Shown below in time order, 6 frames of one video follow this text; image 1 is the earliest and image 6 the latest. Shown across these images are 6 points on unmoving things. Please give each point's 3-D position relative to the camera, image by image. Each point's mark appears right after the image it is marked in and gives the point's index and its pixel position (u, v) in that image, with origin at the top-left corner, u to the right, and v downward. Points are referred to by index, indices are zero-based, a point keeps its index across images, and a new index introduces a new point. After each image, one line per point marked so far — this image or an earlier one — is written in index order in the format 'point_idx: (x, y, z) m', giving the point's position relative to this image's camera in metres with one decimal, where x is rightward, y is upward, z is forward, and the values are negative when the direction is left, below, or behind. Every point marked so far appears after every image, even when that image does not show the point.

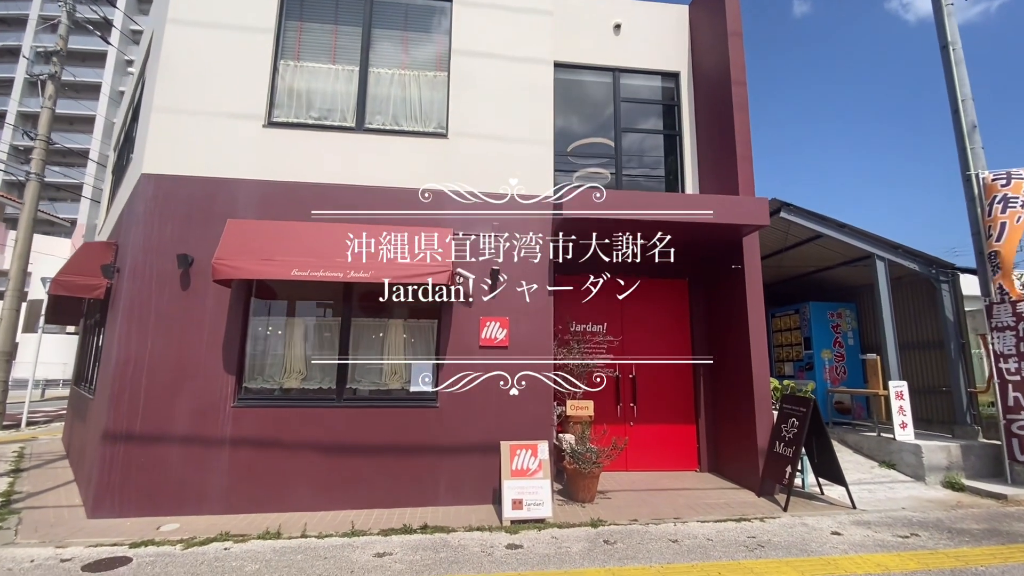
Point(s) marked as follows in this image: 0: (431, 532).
0: (-0.8, -2.5, +4.9) m
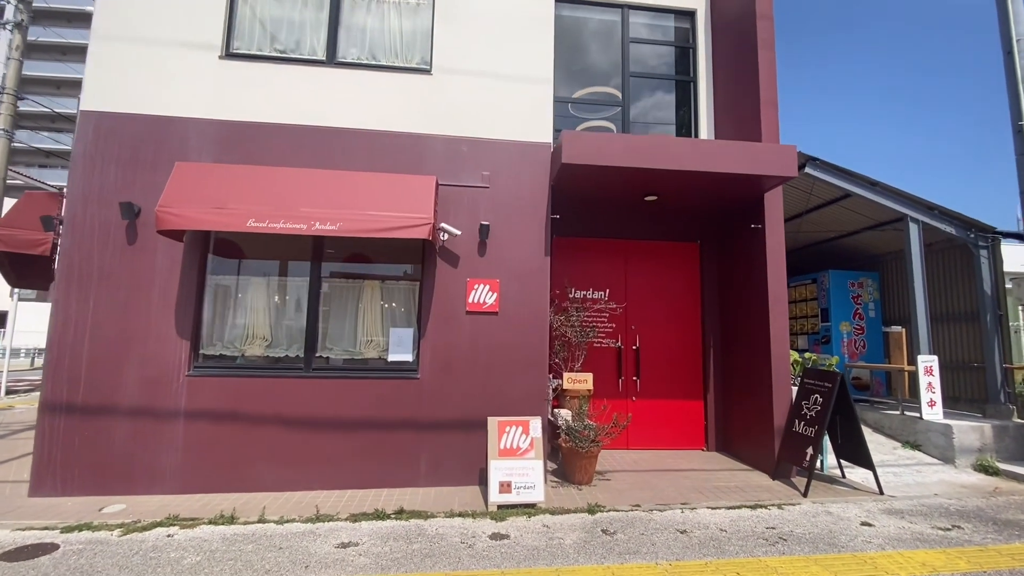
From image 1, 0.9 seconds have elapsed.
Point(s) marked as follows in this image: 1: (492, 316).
0: (-0.9, -2.1, +4.3) m
1: (-0.3, -0.3, +5.3) m
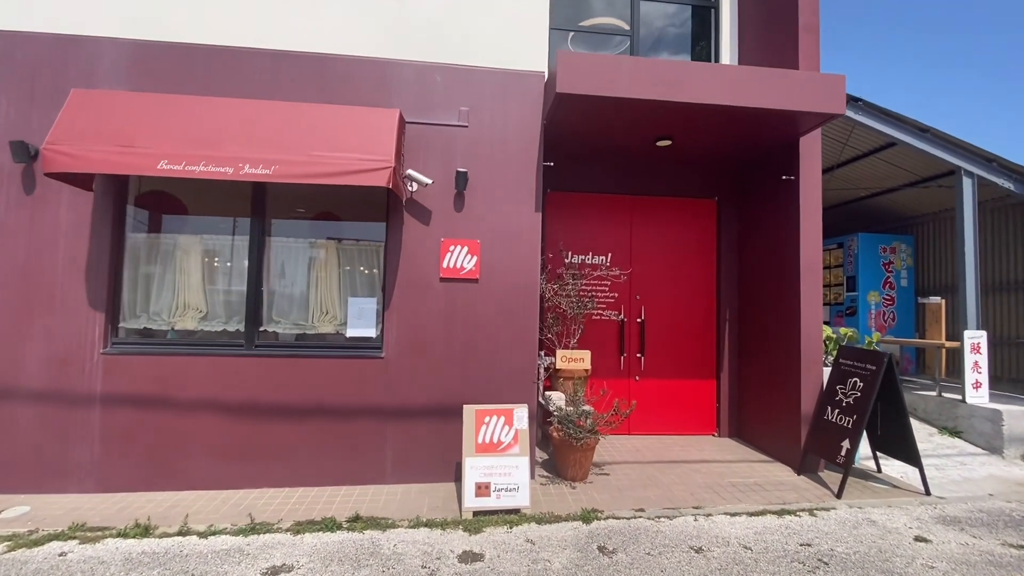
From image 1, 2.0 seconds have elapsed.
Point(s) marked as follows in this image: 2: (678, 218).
0: (-1.1, -1.8, +3.5) m
1: (-0.4, 0.0, +4.5) m
2: (+2.0, +0.9, +5.9) m
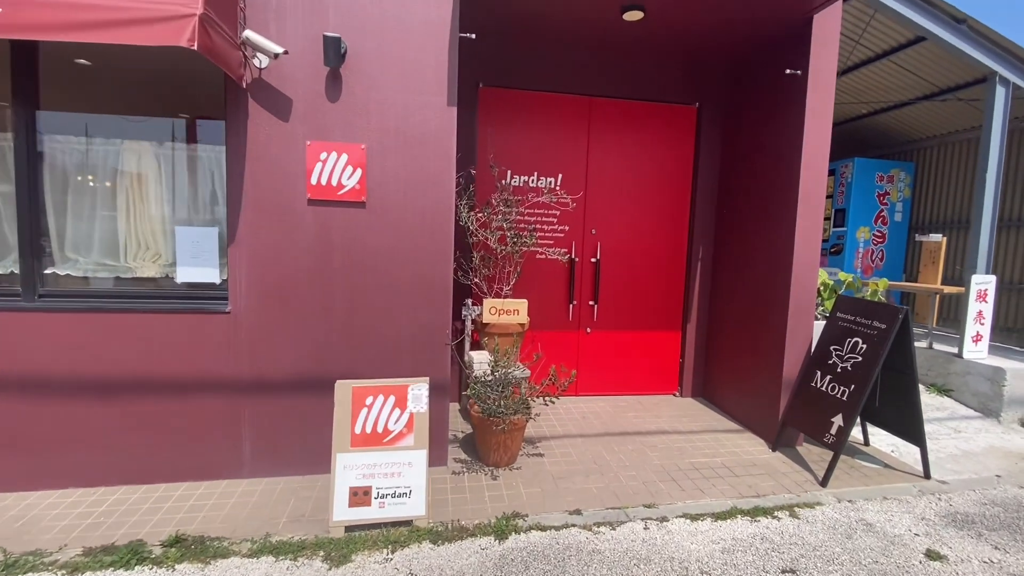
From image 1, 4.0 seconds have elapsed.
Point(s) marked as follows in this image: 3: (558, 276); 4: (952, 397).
0: (-1.7, -1.4, +2.5) m
1: (-1.1, +0.5, +3.2) m
2: (+1.3, +1.5, +4.6) m
3: (+0.4, +0.1, +4.6) m
4: (+4.5, -1.1, +4.9) m
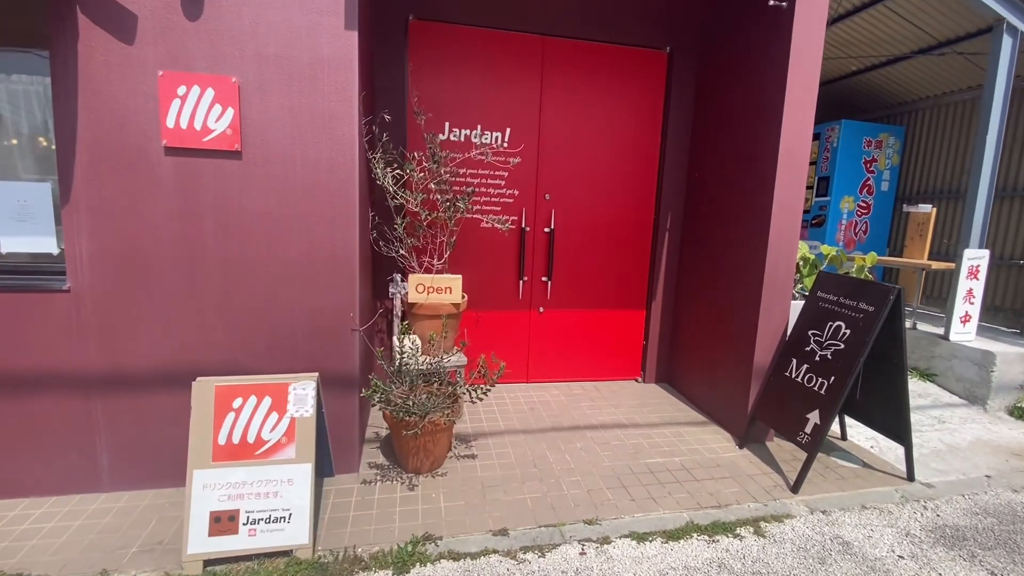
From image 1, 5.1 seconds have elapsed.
0: (-2.2, -1.3, +1.9) m
1: (-1.5, +0.7, +2.5) m
2: (+0.8, +1.8, +4.0) m
3: (-0.1, +0.3, +4.0) m
4: (+4.0, -0.9, +4.5) m
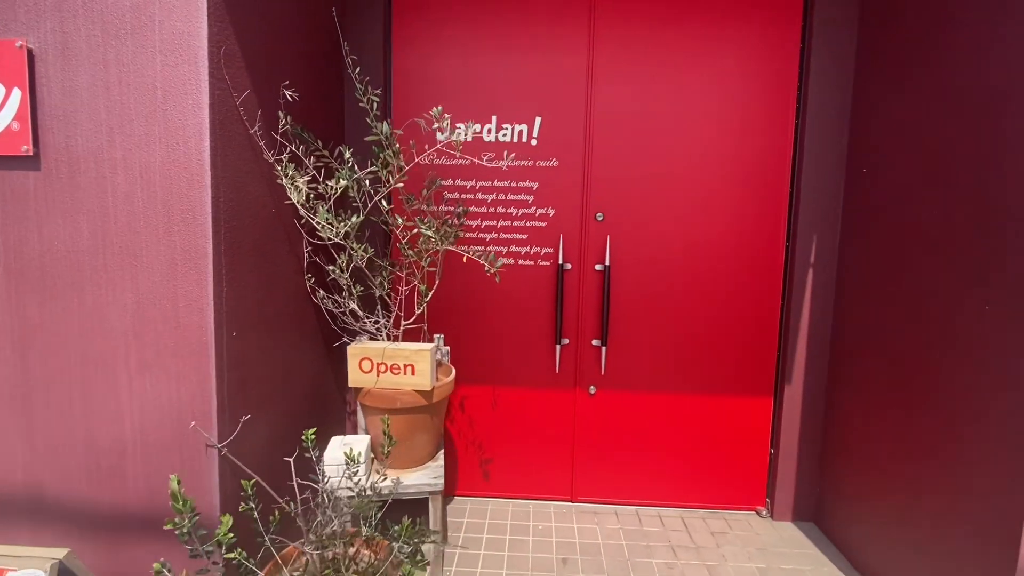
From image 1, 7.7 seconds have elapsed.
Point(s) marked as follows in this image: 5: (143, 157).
0: (-2.5, -1.5, +1.1) m
1: (-1.7, +0.4, +1.6) m
2: (+1.0, +1.4, +2.5) m
3: (+0.1, 0.0, +2.7) m
4: (+4.2, -1.3, +2.1) m
5: (-1.2, +0.4, +1.6) m
